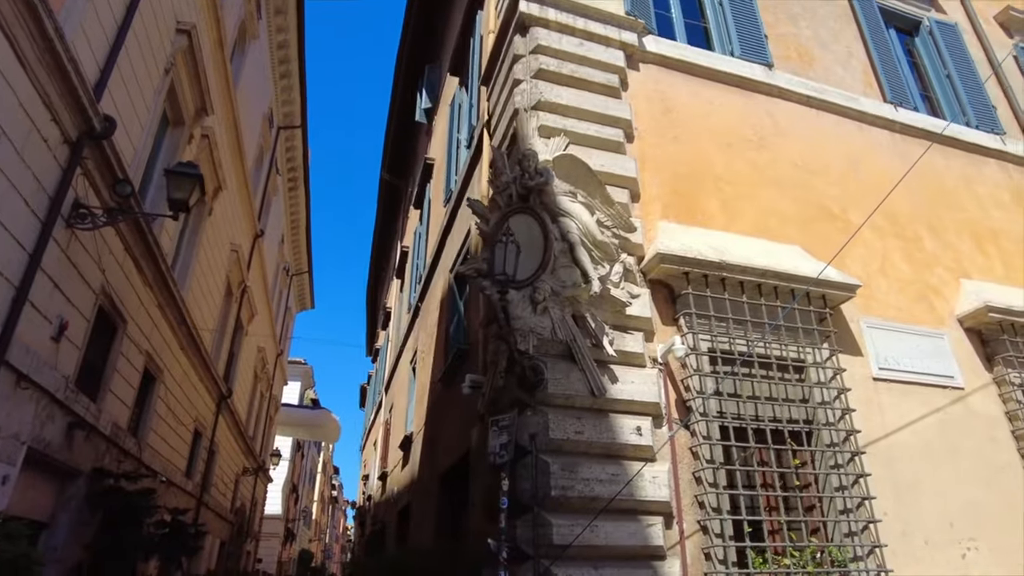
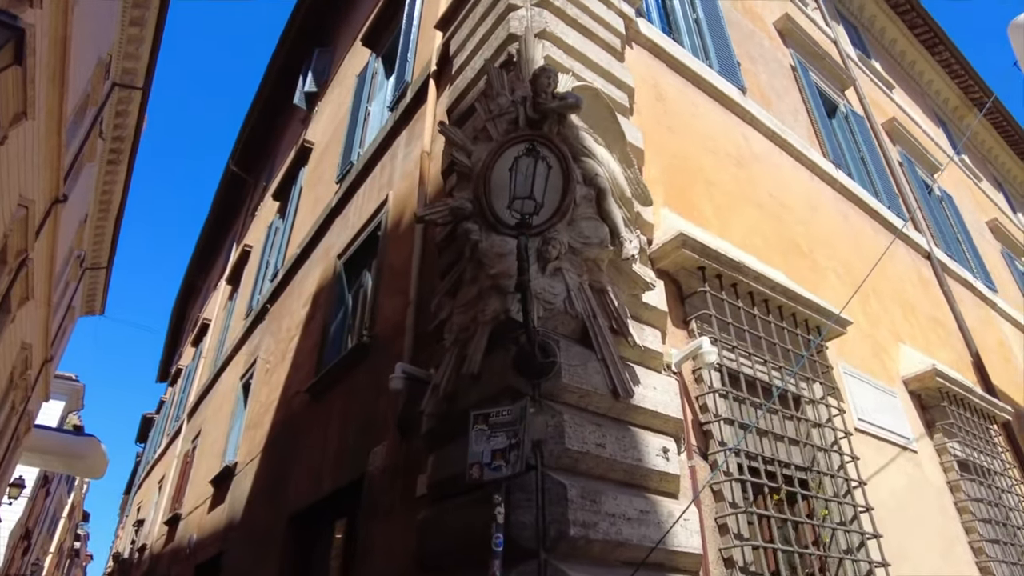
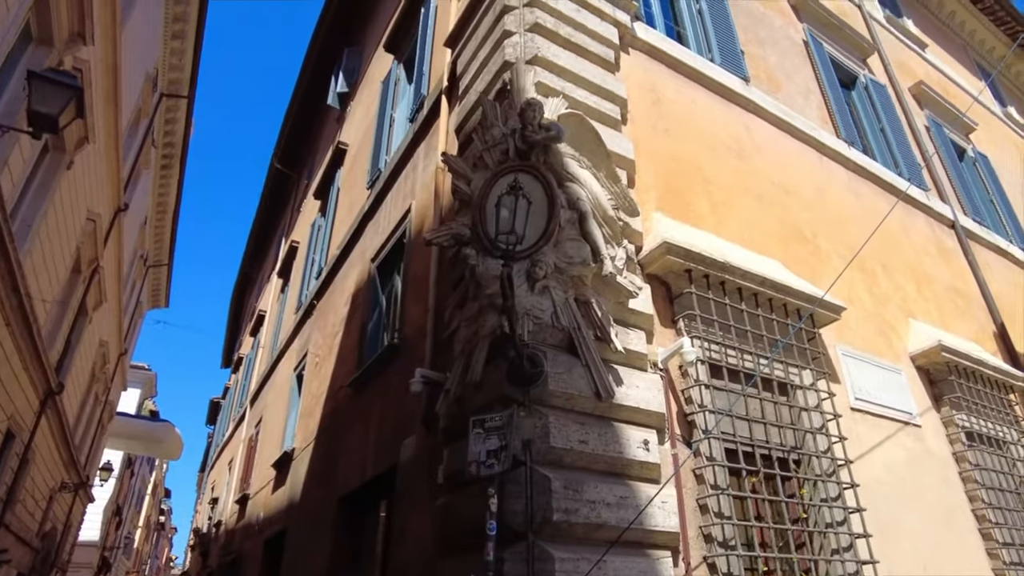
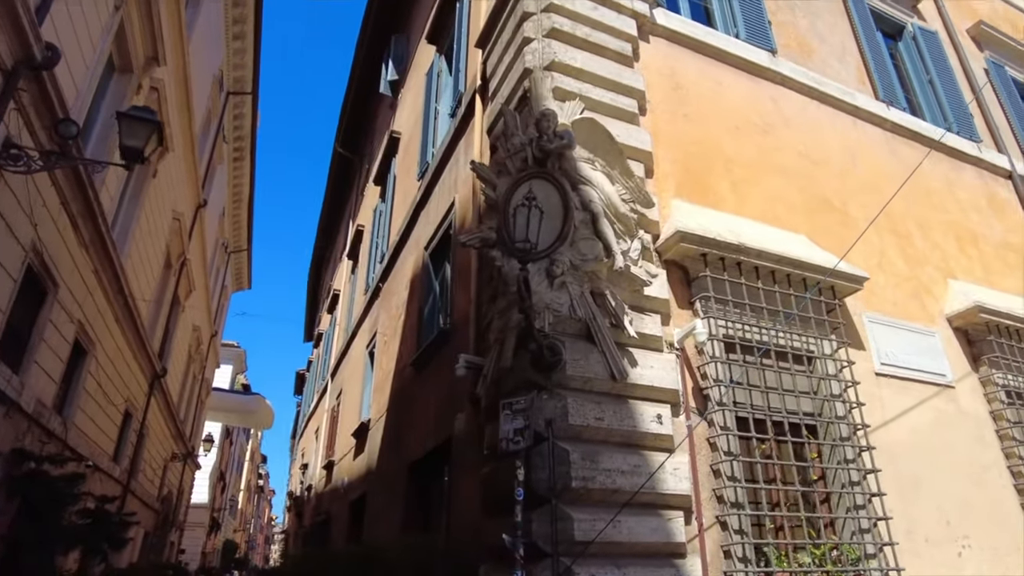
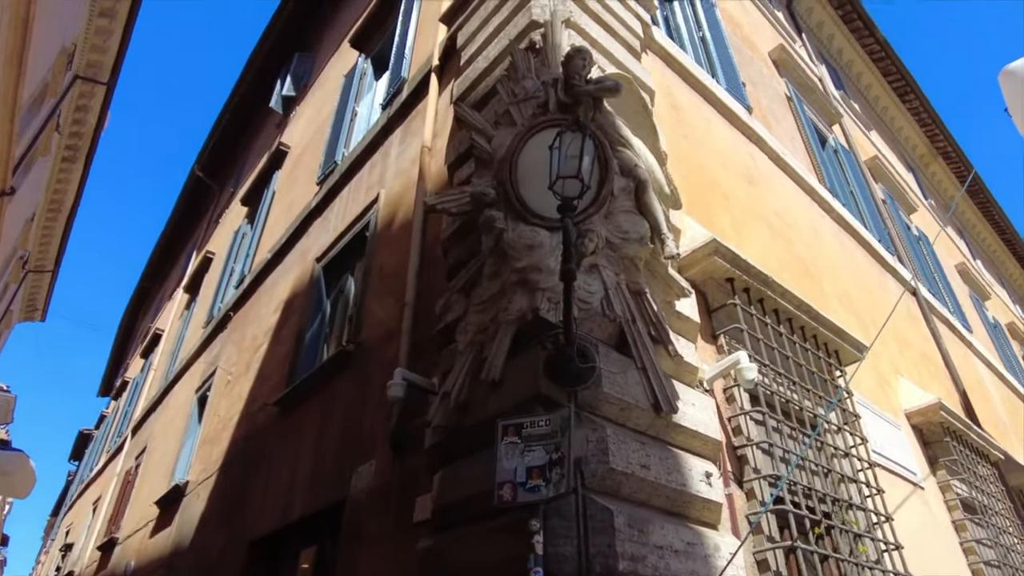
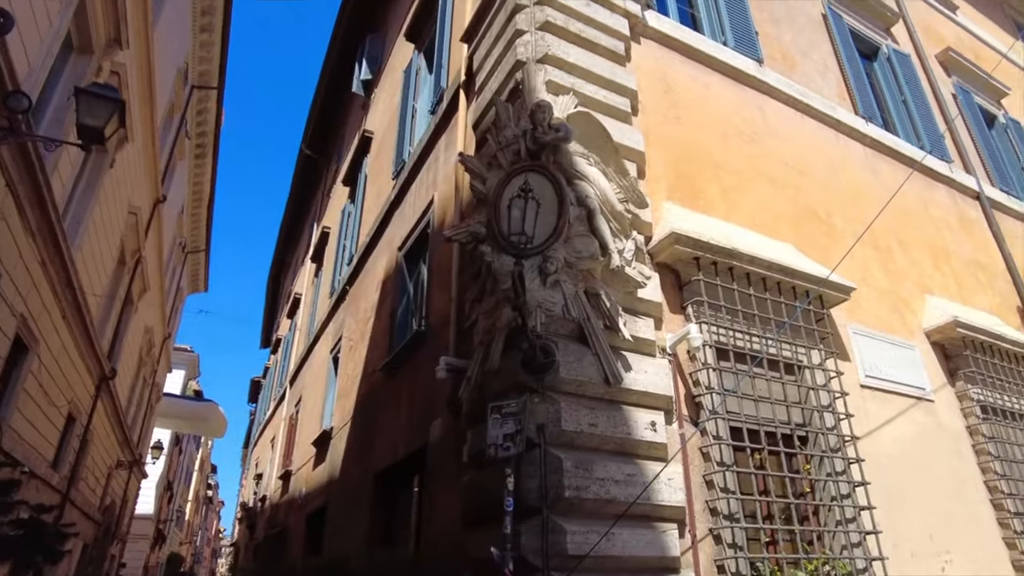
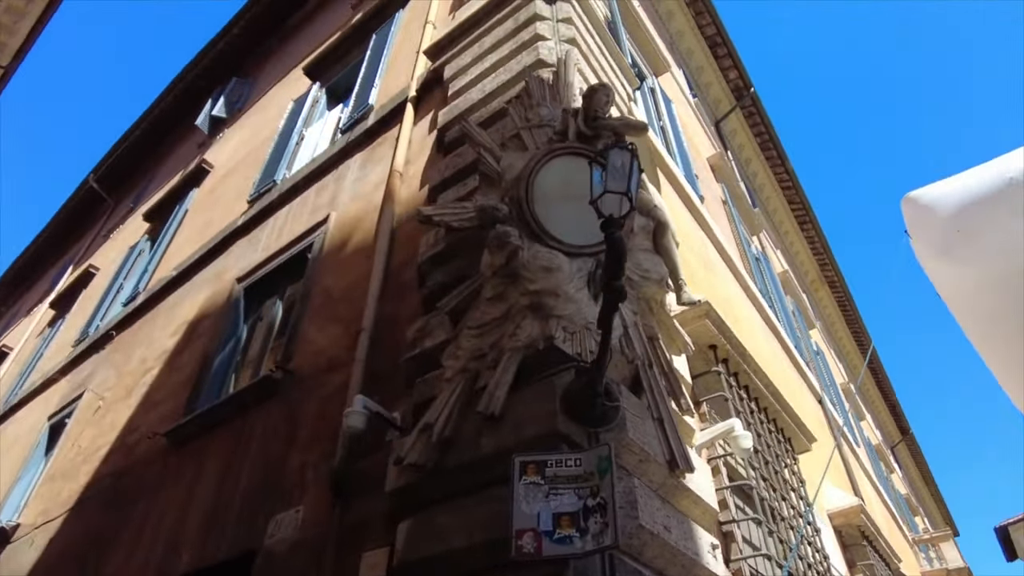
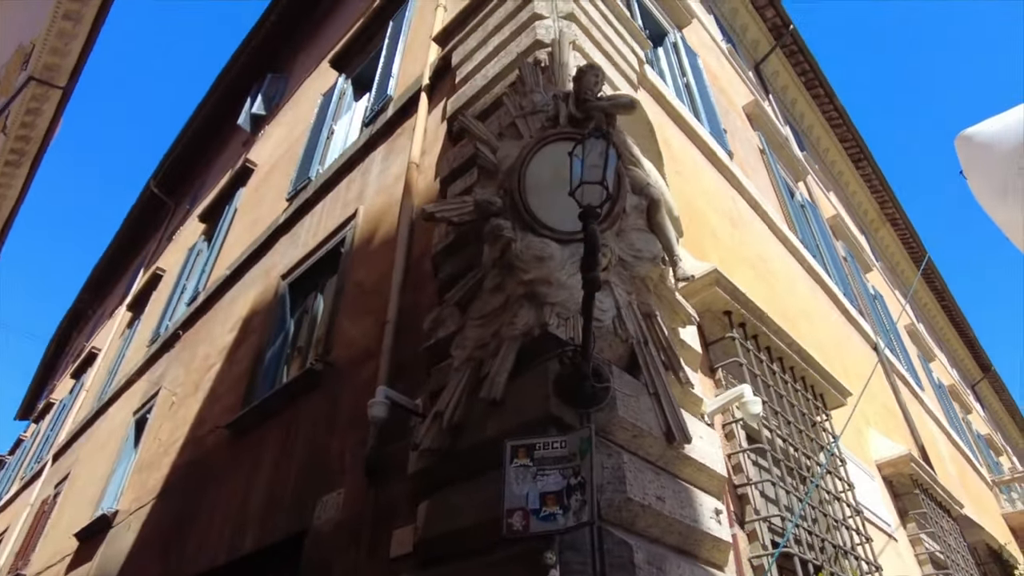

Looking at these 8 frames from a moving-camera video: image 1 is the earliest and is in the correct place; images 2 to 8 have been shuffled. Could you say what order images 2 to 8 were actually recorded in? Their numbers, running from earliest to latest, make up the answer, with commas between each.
4, 6, 3, 2, 5, 8, 7
